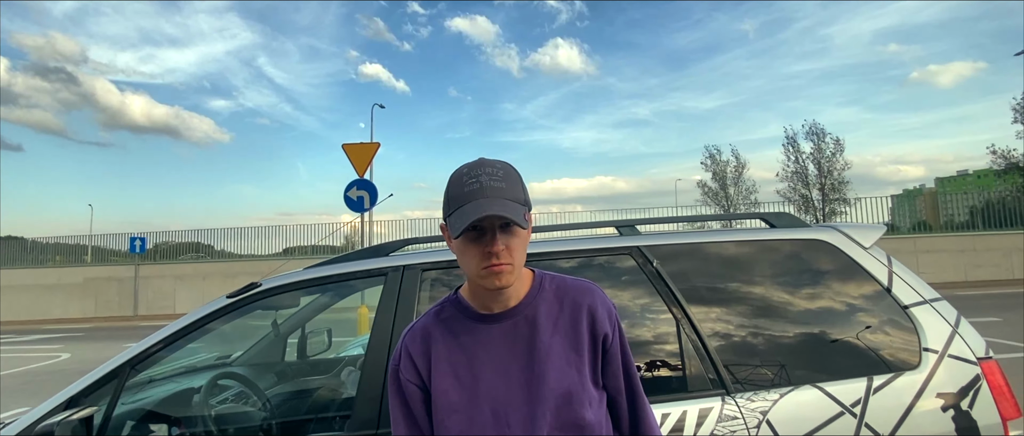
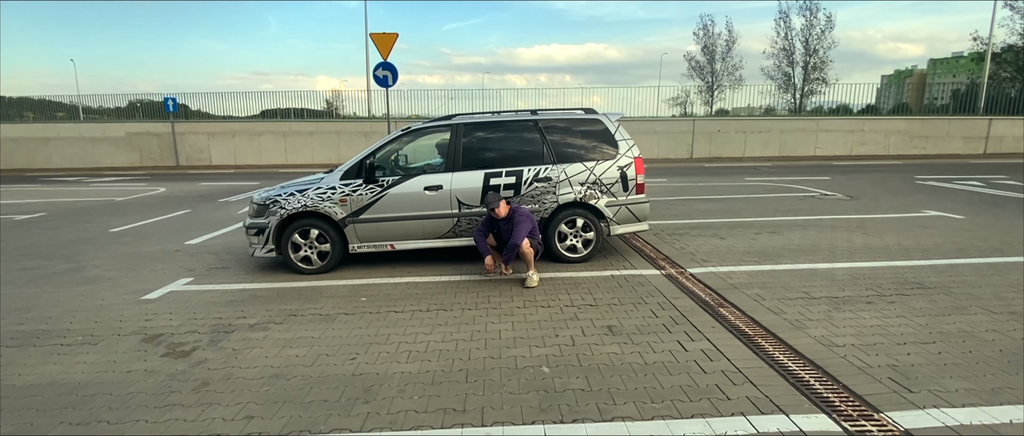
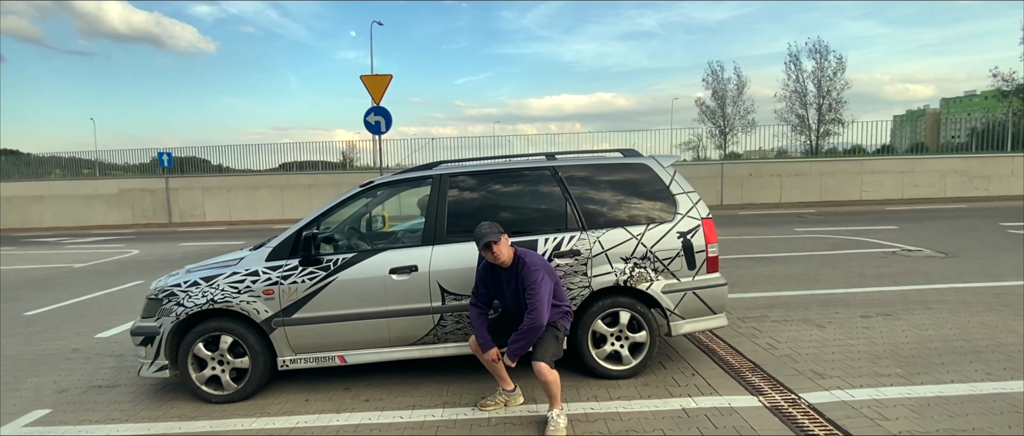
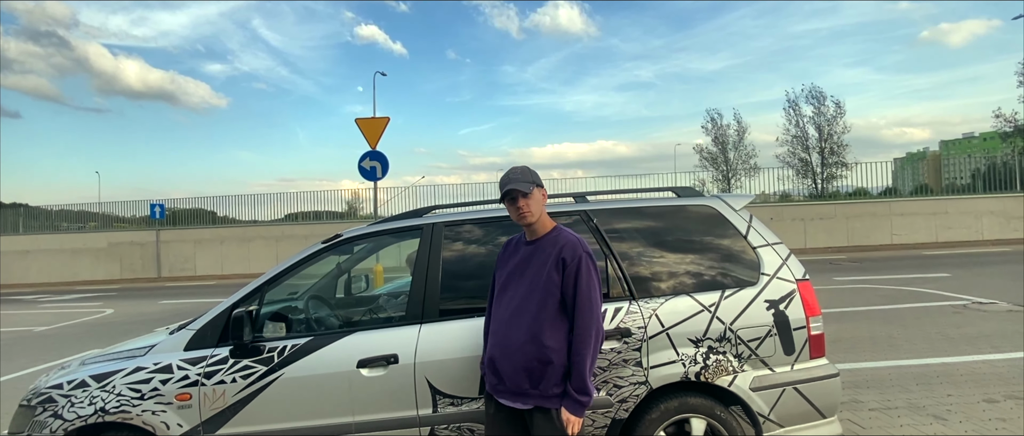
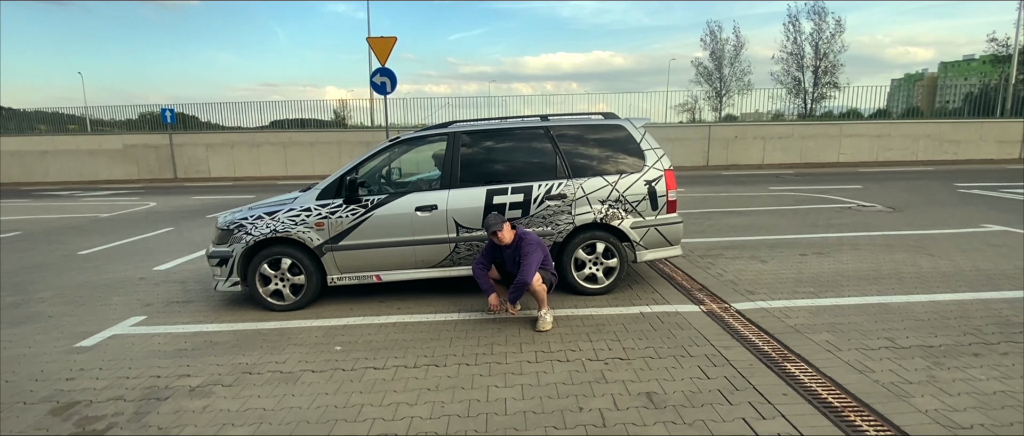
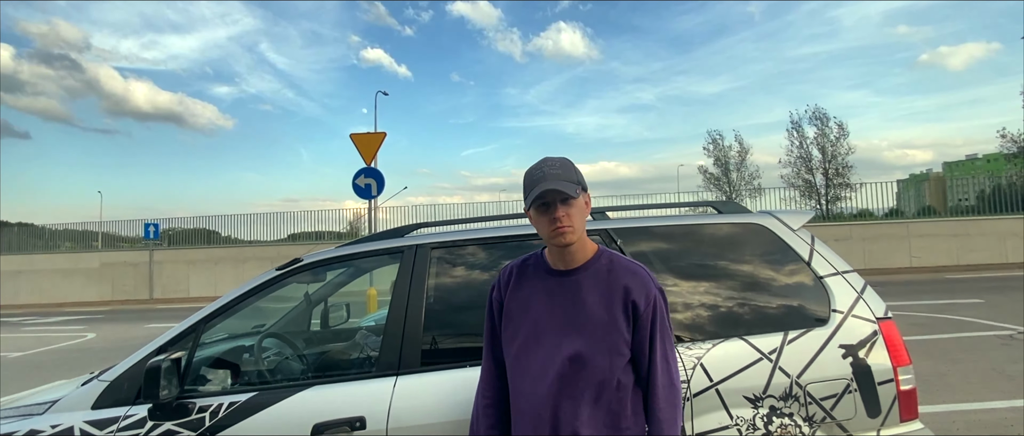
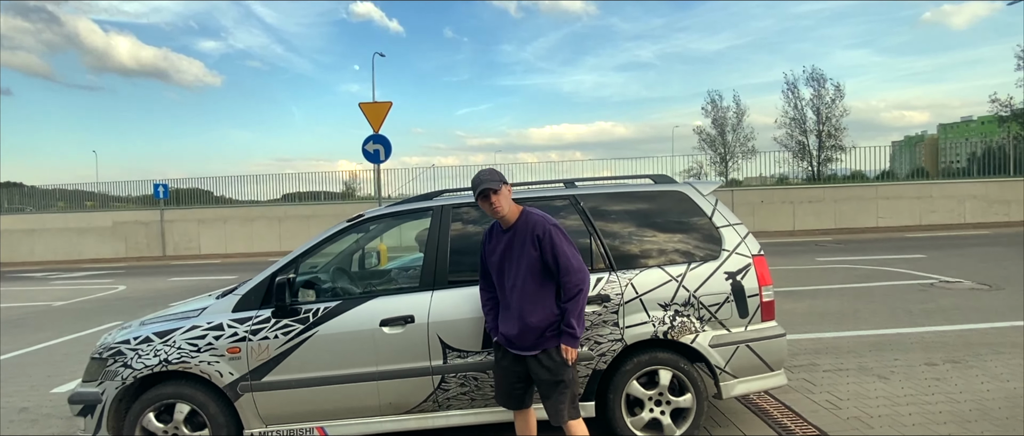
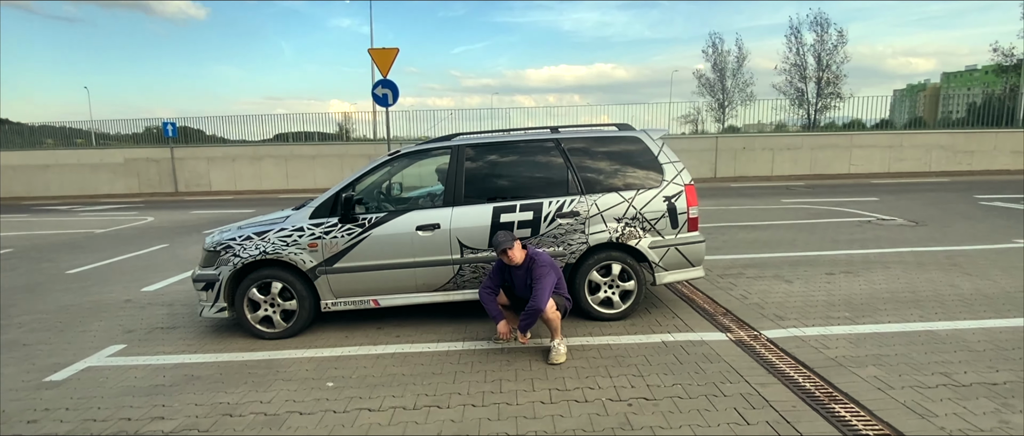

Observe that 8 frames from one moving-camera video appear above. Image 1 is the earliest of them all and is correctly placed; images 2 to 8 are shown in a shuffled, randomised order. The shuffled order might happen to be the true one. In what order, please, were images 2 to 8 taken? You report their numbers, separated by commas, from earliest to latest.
6, 4, 7, 3, 8, 5, 2
